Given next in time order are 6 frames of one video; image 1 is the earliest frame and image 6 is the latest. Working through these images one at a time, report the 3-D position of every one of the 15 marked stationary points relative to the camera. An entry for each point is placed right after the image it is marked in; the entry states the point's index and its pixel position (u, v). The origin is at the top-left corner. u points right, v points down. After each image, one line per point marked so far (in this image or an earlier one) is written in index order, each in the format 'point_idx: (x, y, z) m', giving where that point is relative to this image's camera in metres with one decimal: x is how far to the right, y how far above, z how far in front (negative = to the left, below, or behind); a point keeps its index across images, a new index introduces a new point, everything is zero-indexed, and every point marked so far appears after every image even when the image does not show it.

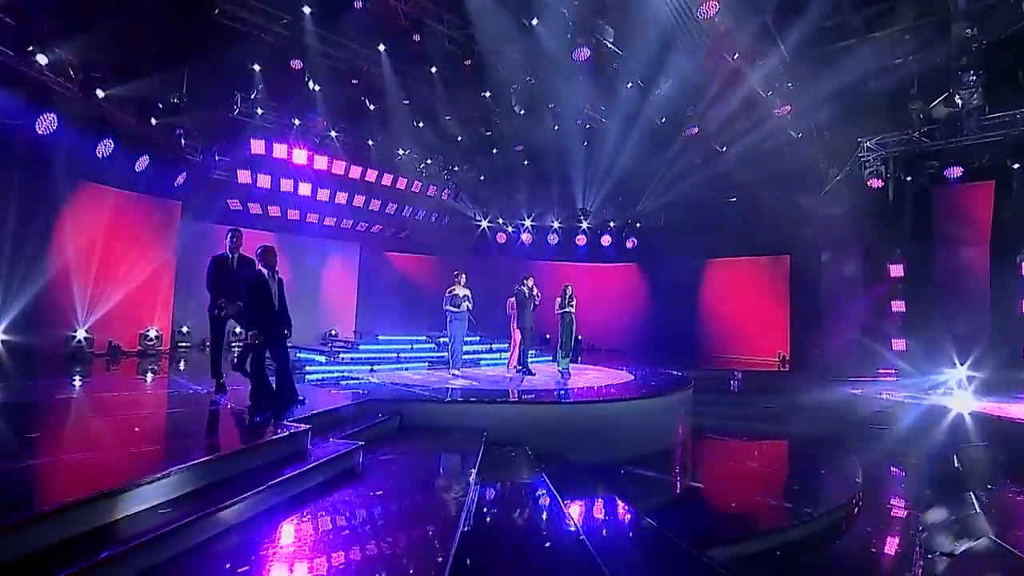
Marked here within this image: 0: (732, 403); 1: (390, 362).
0: (+4.0, -2.1, +9.5) m
1: (-2.2, -1.3, +8.9) m
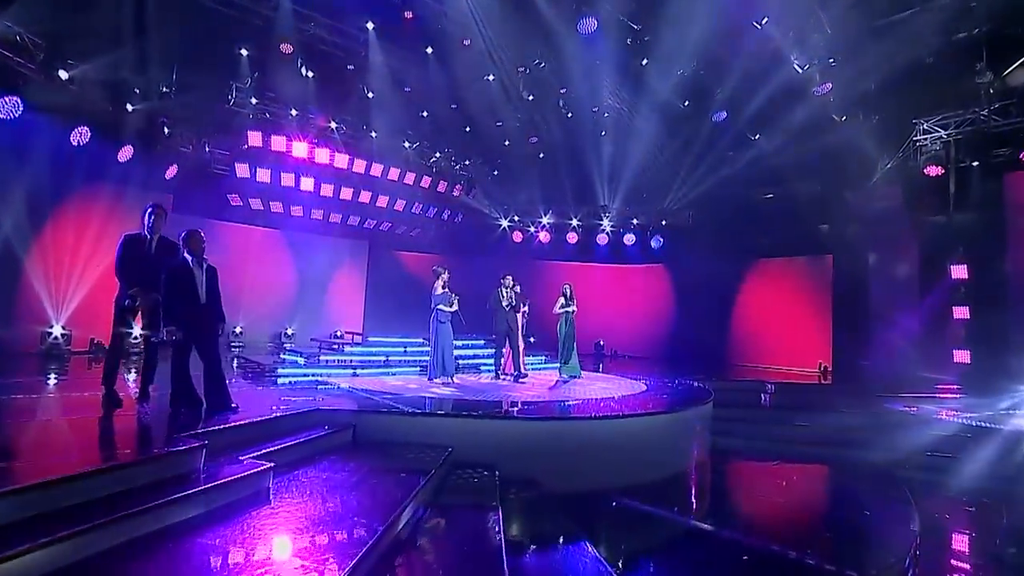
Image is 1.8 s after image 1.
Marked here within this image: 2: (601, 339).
0: (+4.0, -2.1, +8.3) m
1: (-2.2, -1.2, +8.2) m
2: (+2.7, -1.6, +15.6) m
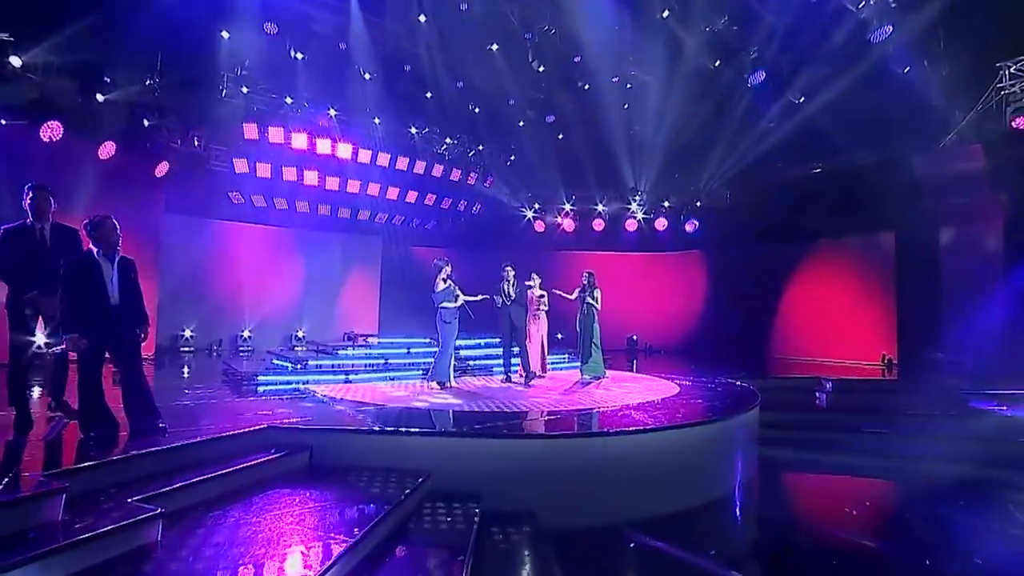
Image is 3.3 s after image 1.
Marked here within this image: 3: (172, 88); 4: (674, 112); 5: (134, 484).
0: (+4.2, -1.9, +7.1) m
1: (-2.0, -1.2, +7.4) m
2: (+3.4, -1.3, +14.4) m
3: (-5.3, +3.1, +8.3) m
4: (+3.5, +3.8, +11.2) m
5: (-2.3, -1.2, +3.1) m
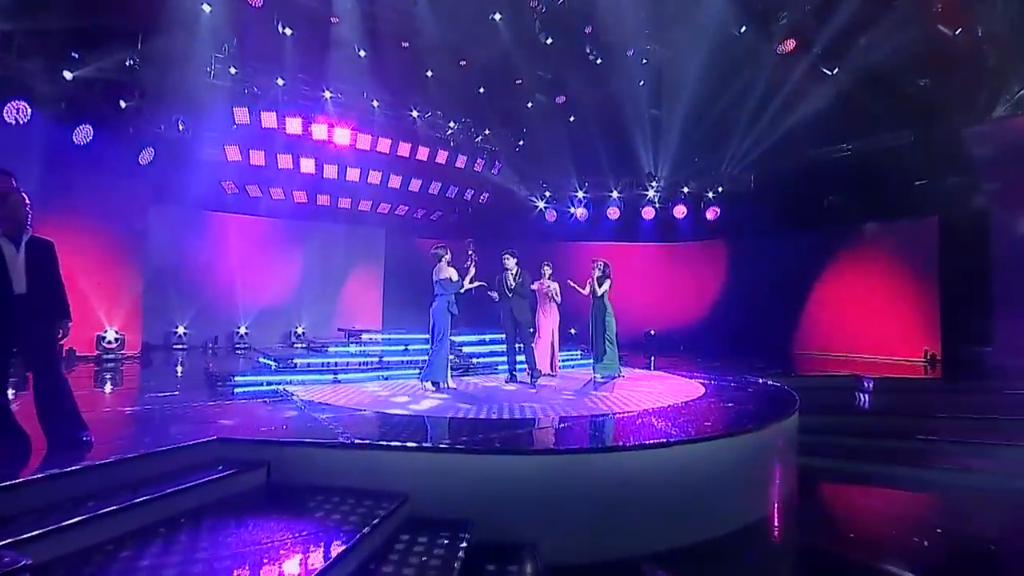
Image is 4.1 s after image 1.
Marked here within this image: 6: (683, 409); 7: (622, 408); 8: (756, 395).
0: (+4.3, -1.7, +6.3) m
1: (-1.9, -1.1, +6.8) m
2: (+3.7, -1.1, +13.6) m
3: (-5.2, +3.2, +7.7) m
4: (+3.6, +4.0, +10.4) m
5: (-2.3, -1.1, +2.5) m
6: (+1.6, -1.1, +5.0) m
7: (+1.1, -1.2, +5.2) m
8: (+2.7, -1.2, +5.7) m
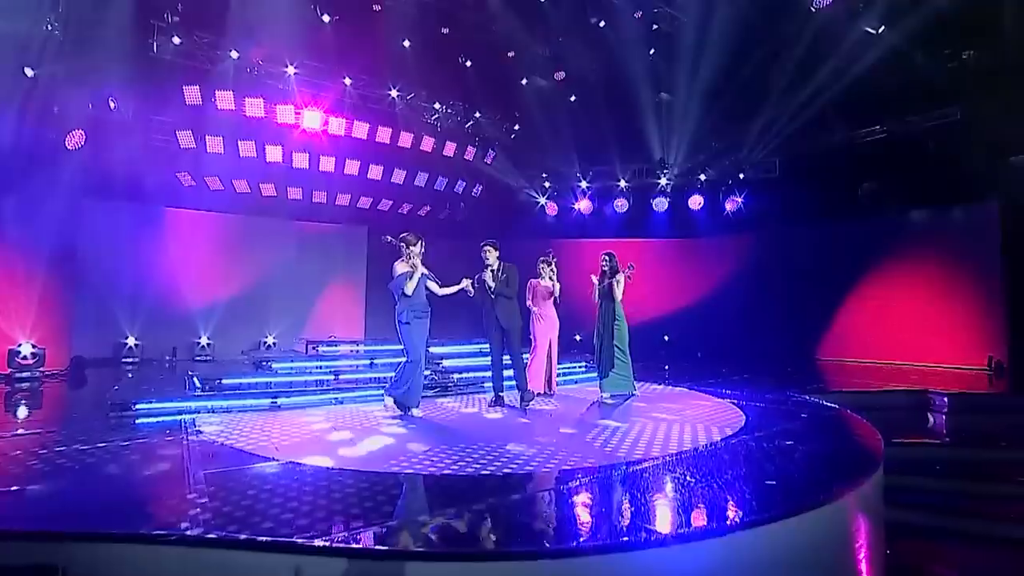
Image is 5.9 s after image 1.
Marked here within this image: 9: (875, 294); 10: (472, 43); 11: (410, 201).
0: (+4.1, -1.7, +4.9) m
1: (-2.1, -1.1, +5.6) m
2: (+3.7, -1.1, +12.3) m
3: (-5.4, +3.2, +6.6) m
4: (+3.5, +4.0, +9.1) m
5: (-2.6, -1.1, +1.3) m
6: (+1.4, -1.1, +3.6) m
7: (+0.9, -1.2, +3.8) m
8: (+2.6, -1.1, +4.4) m
9: (+6.8, -0.1, +9.9) m
10: (-0.7, +4.0, +8.5) m
11: (-2.1, +1.7, +10.2) m
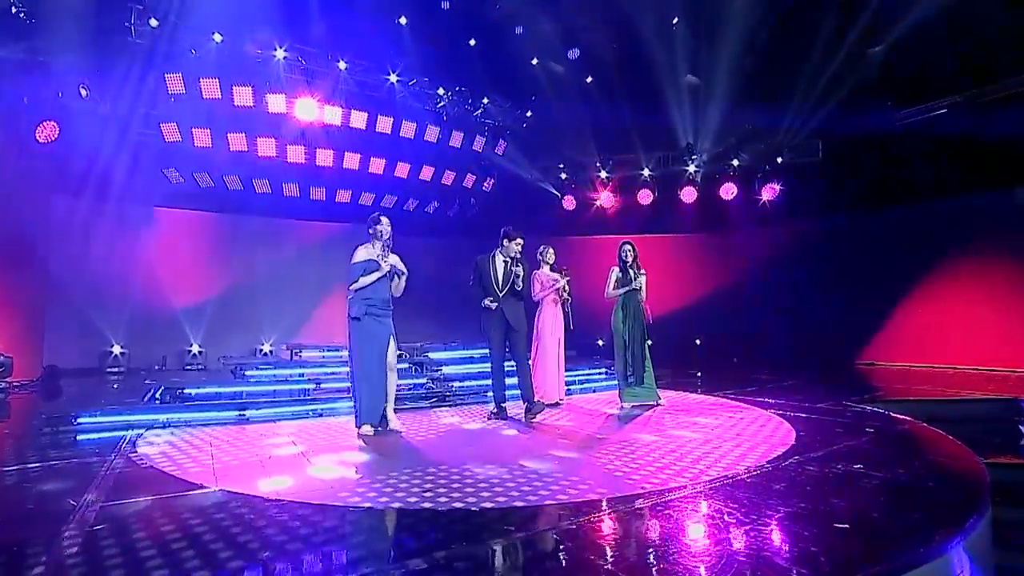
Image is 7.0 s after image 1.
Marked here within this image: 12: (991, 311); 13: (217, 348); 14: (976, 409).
0: (+4.1, -1.5, +3.9) m
1: (-2.0, -1.0, +4.8) m
2: (+4.0, -1.1, +11.3) m
3: (-5.3, +3.1, +6.0) m
4: (+3.6, +4.1, +8.2) m
5: (-2.7, -1.0, +0.6) m
6: (+1.4, -1.0, +2.8) m
7: (+0.9, -1.1, +3.0) m
8: (+2.5, -1.0, +3.4) m
9: (+7.1, 0.0, +8.8) m
10: (-0.6, +4.0, +7.8) m
11: (-1.9, +1.7, +9.5) m
12: (+7.5, -0.2, +8.2) m
13: (-5.0, -1.0, +8.9) m
14: (+4.9, -1.2, +5.5) m
